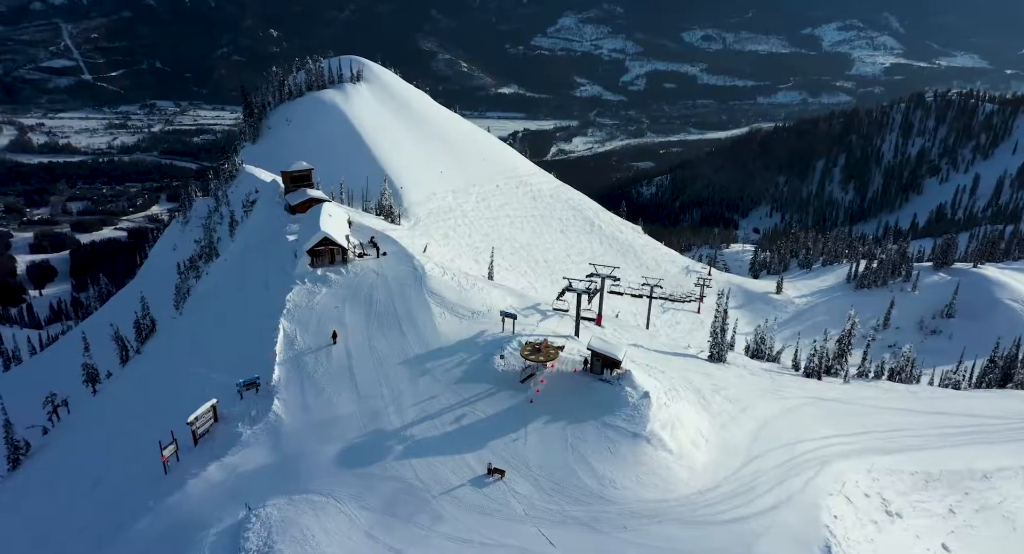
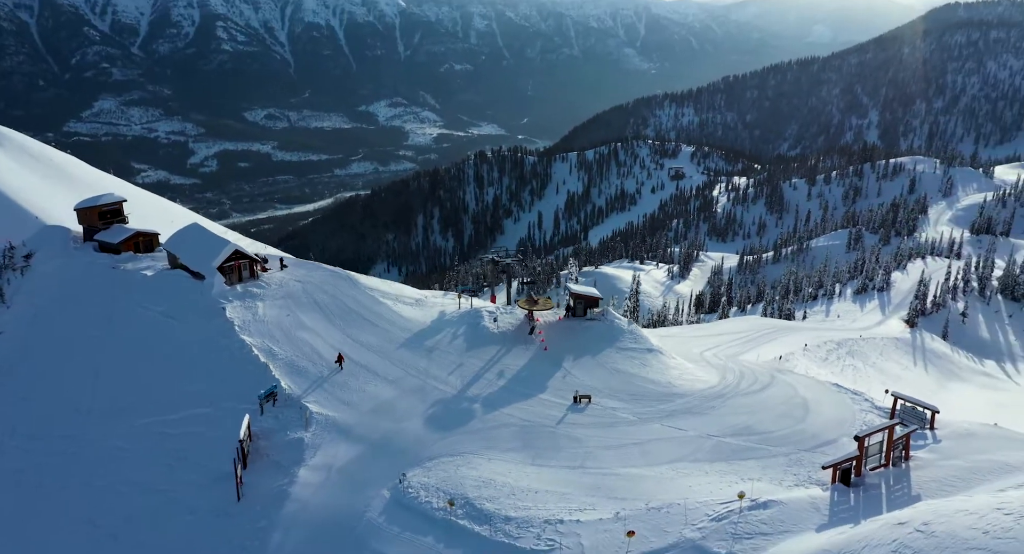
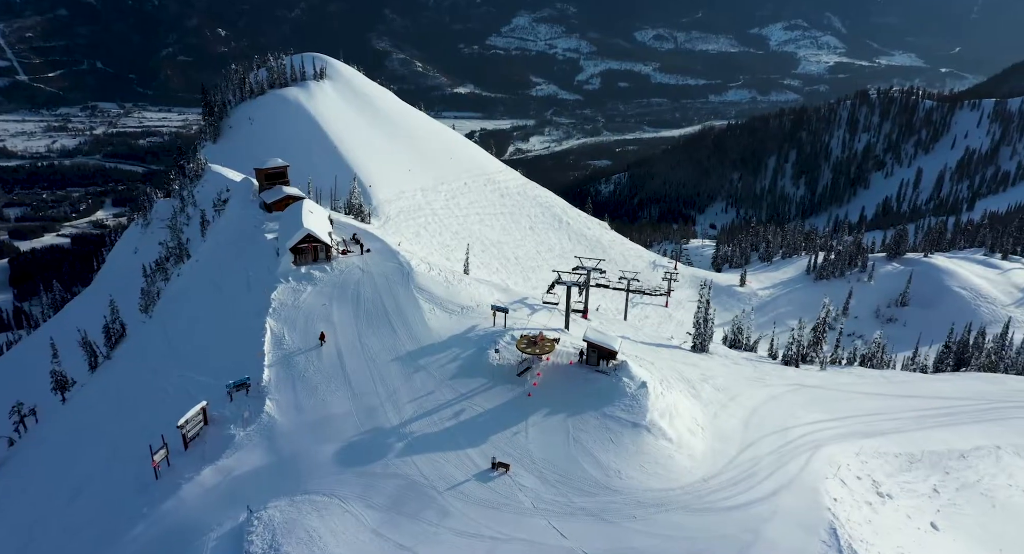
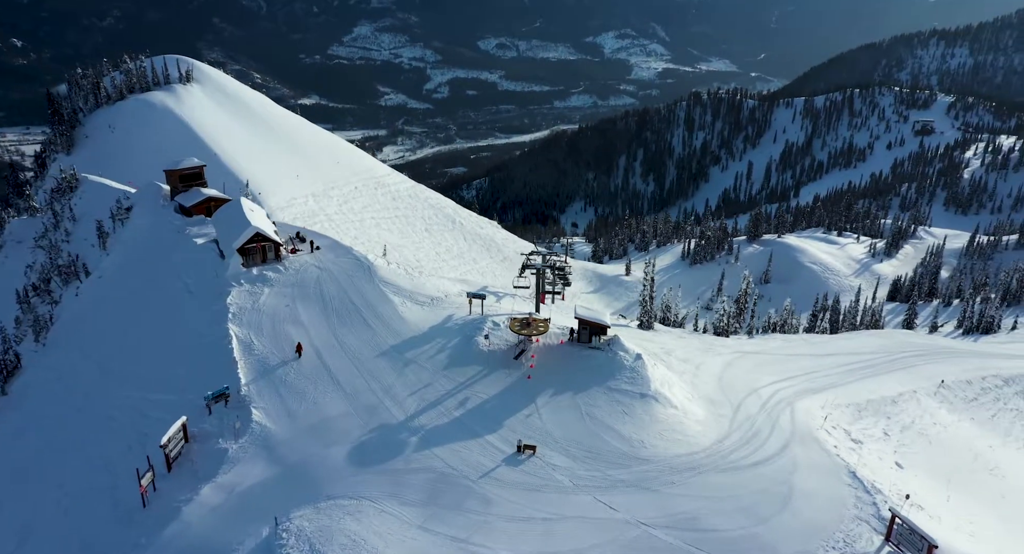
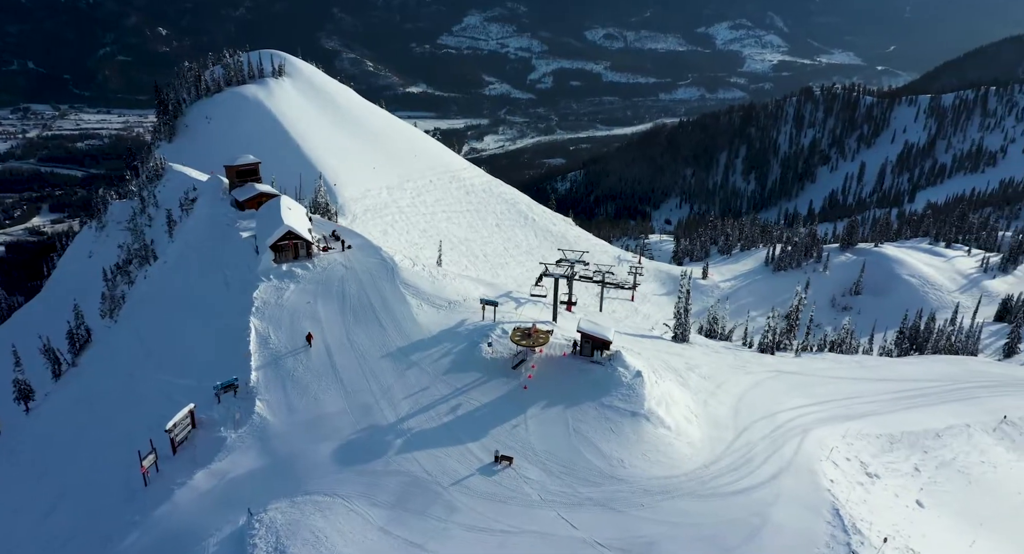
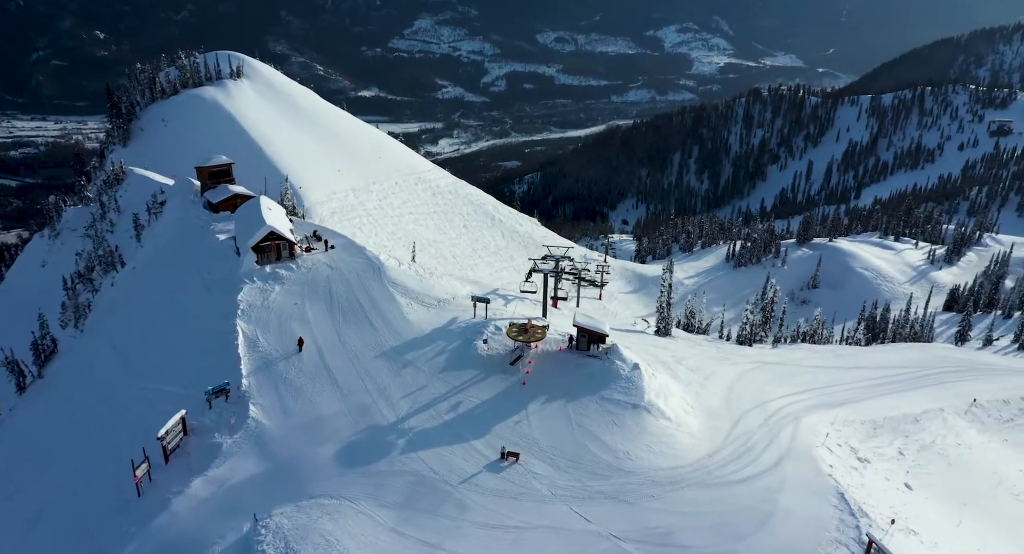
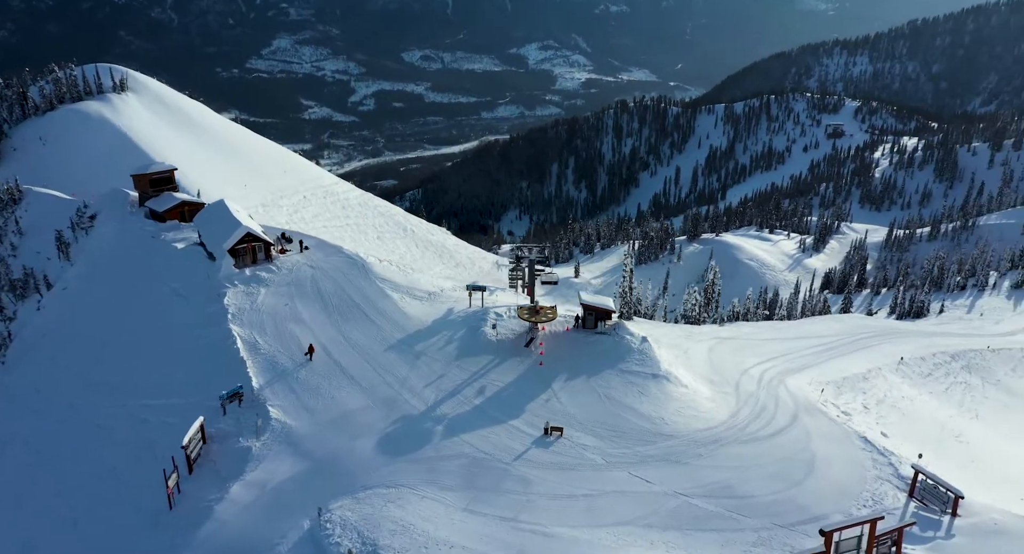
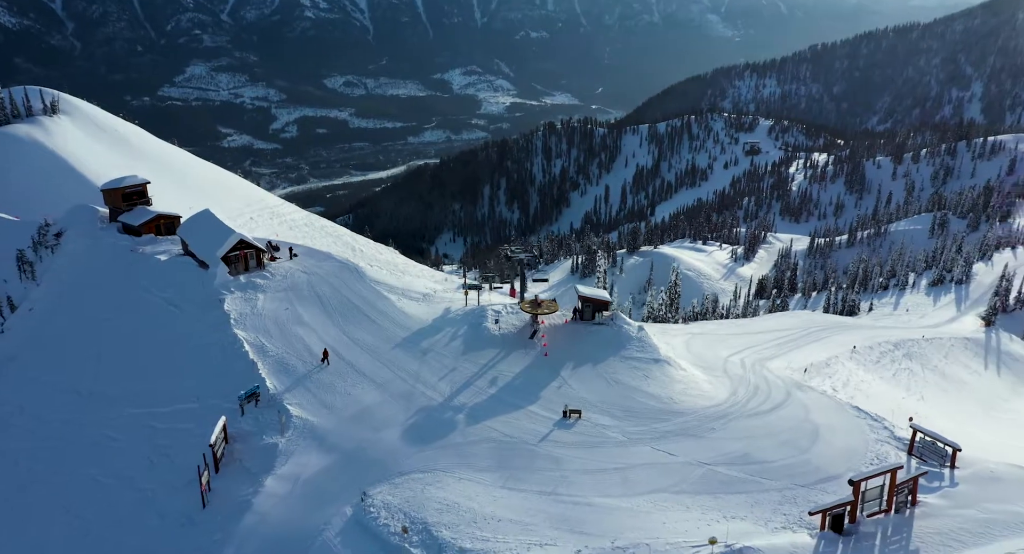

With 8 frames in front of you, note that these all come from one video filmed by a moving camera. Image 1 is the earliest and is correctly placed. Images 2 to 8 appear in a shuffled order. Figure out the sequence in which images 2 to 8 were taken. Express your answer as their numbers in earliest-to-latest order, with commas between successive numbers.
3, 5, 6, 4, 7, 8, 2
